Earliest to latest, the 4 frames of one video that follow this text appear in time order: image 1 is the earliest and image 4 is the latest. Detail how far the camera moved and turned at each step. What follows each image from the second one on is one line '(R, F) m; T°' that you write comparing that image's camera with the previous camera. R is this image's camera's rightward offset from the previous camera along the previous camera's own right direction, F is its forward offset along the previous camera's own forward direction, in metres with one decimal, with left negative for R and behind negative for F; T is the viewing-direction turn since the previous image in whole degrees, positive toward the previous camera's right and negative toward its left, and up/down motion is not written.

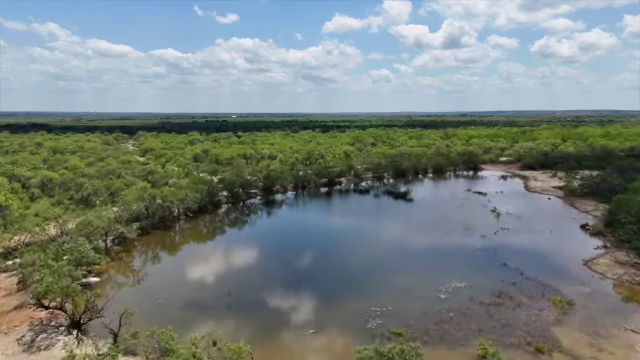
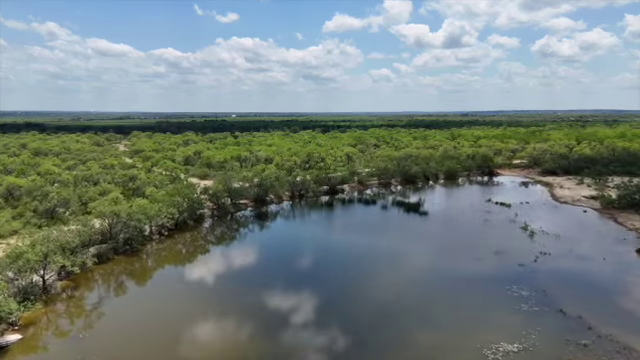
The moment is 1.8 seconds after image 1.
(+0.1, +6.6) m; 0°
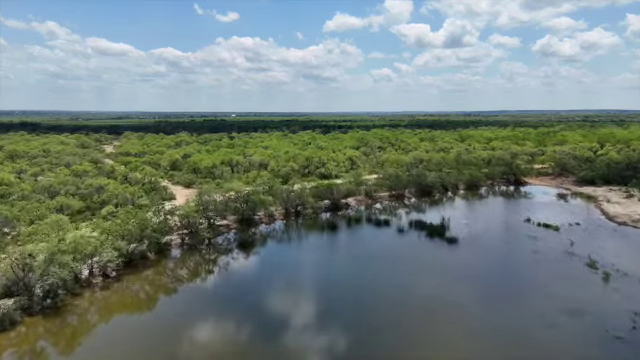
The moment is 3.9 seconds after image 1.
(0.0, +8.9) m; 0°
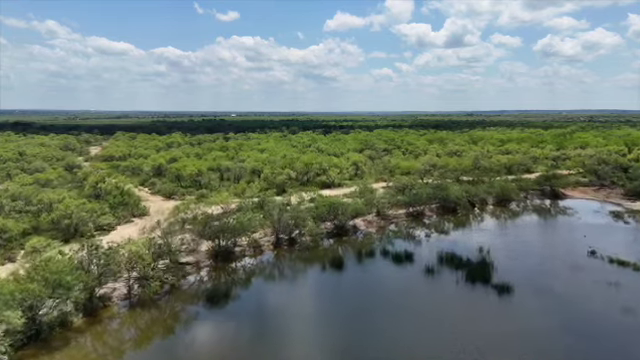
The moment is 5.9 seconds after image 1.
(-0.1, +9.0) m; 0°
